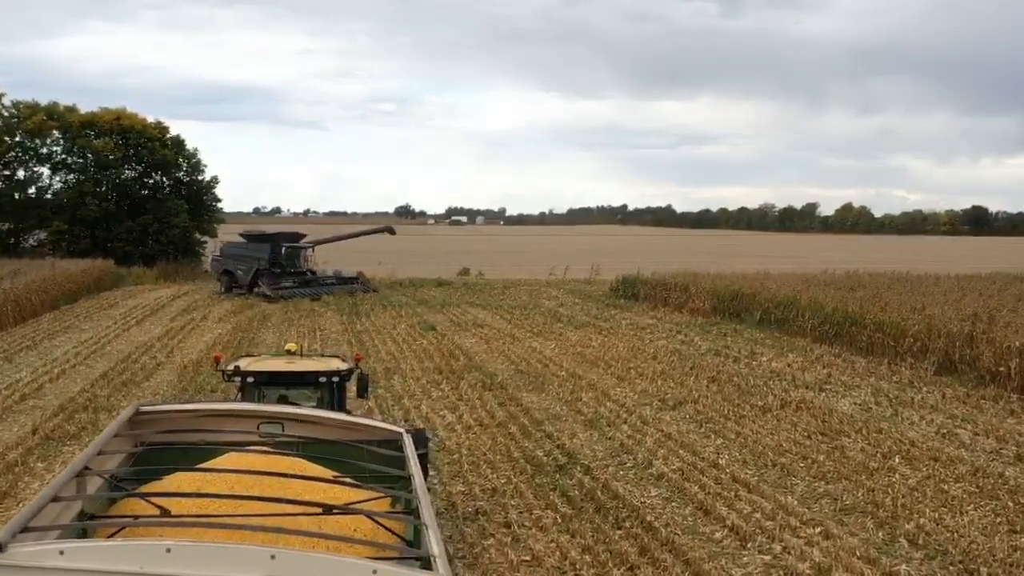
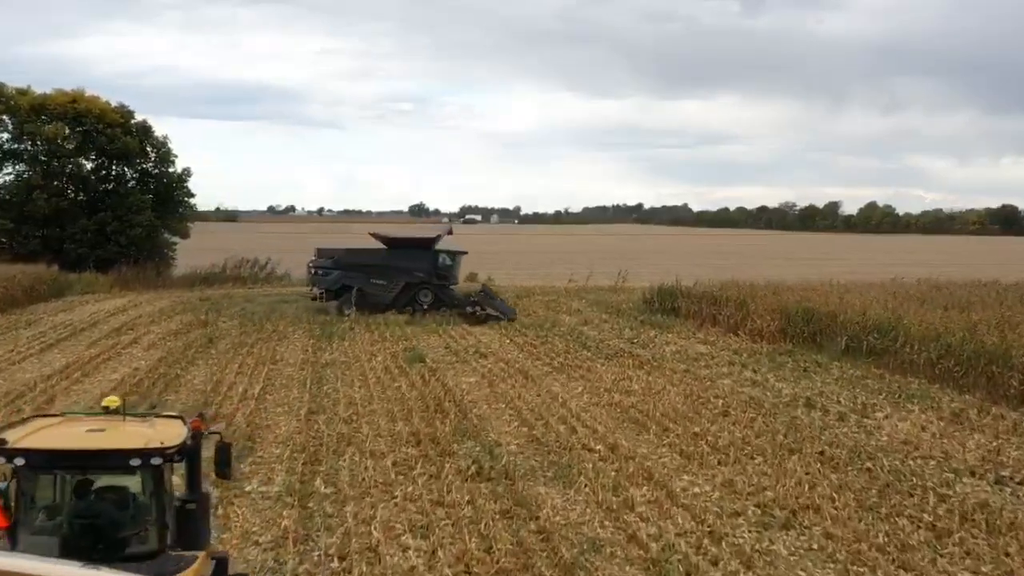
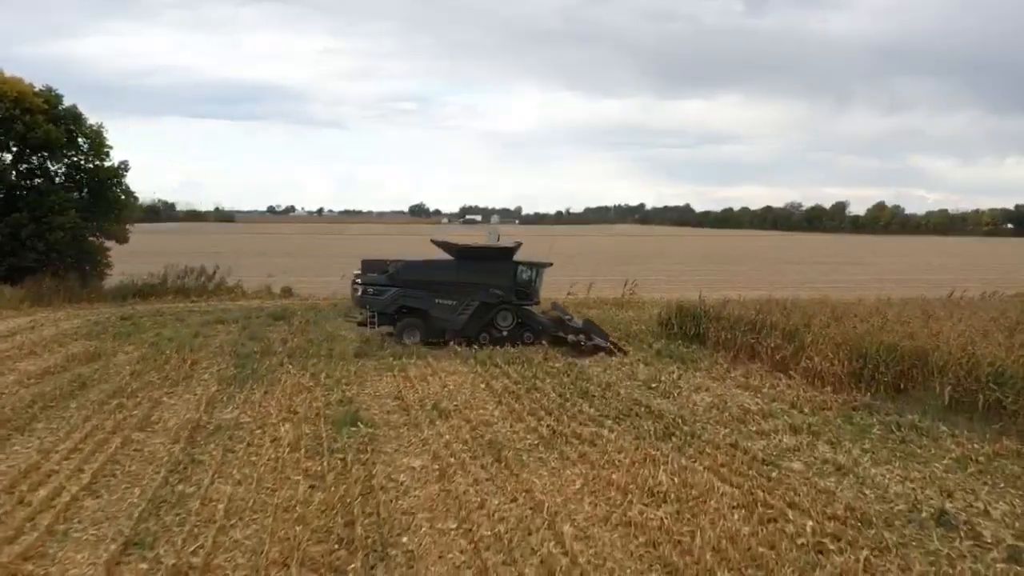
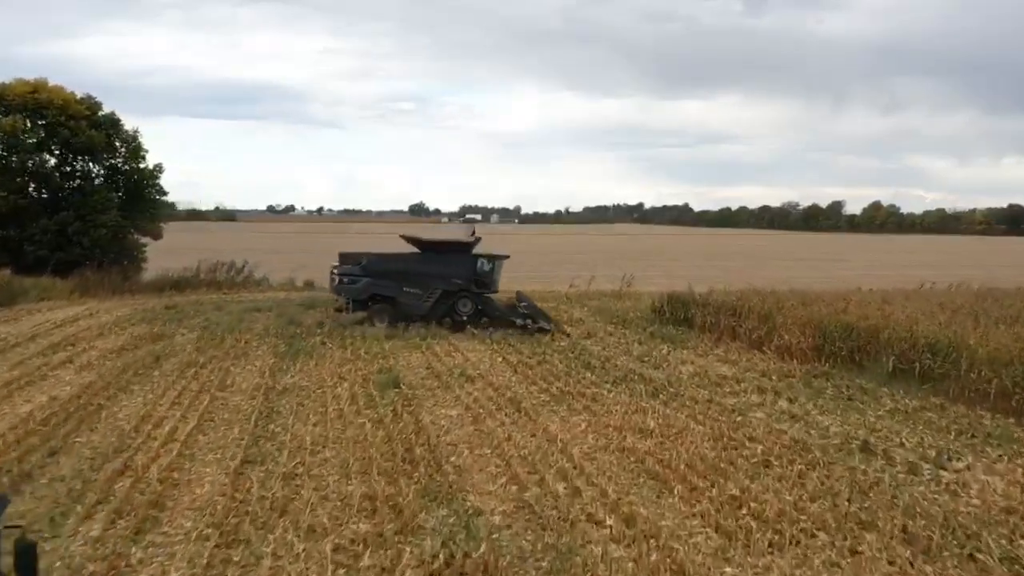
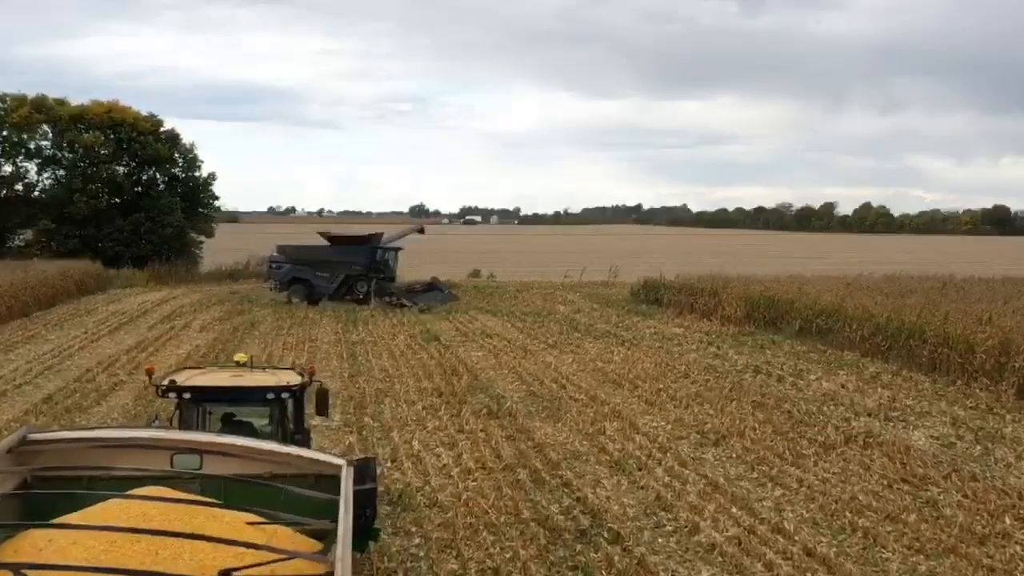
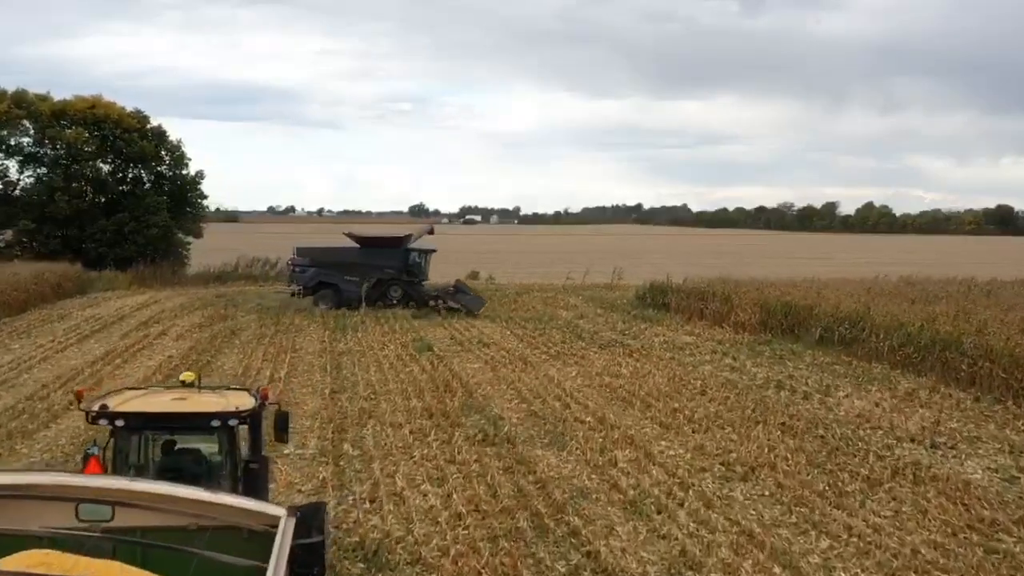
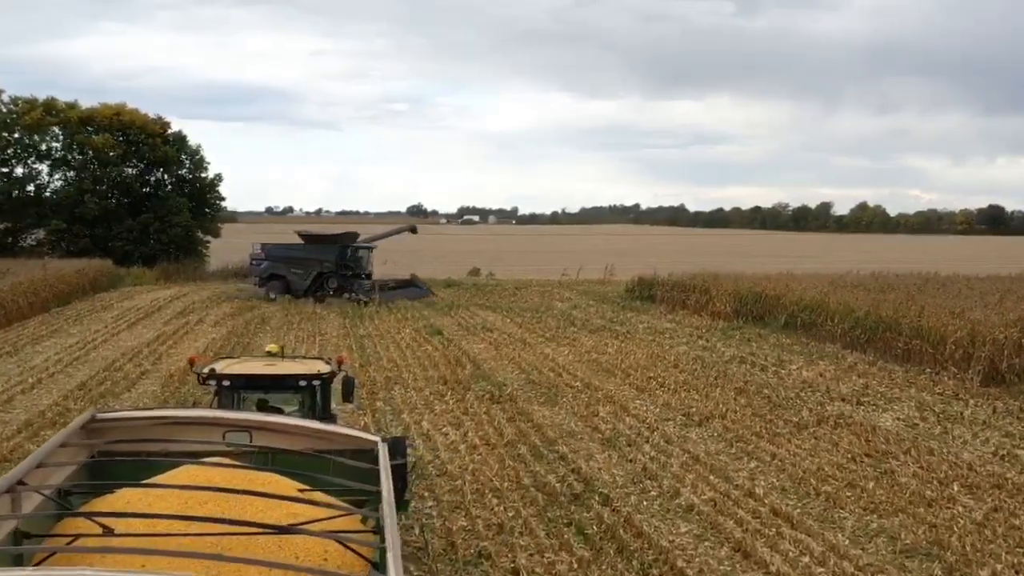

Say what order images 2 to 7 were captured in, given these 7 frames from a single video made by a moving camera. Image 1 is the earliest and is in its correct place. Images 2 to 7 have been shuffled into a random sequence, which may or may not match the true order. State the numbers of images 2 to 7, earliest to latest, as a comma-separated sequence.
7, 5, 6, 2, 4, 3
